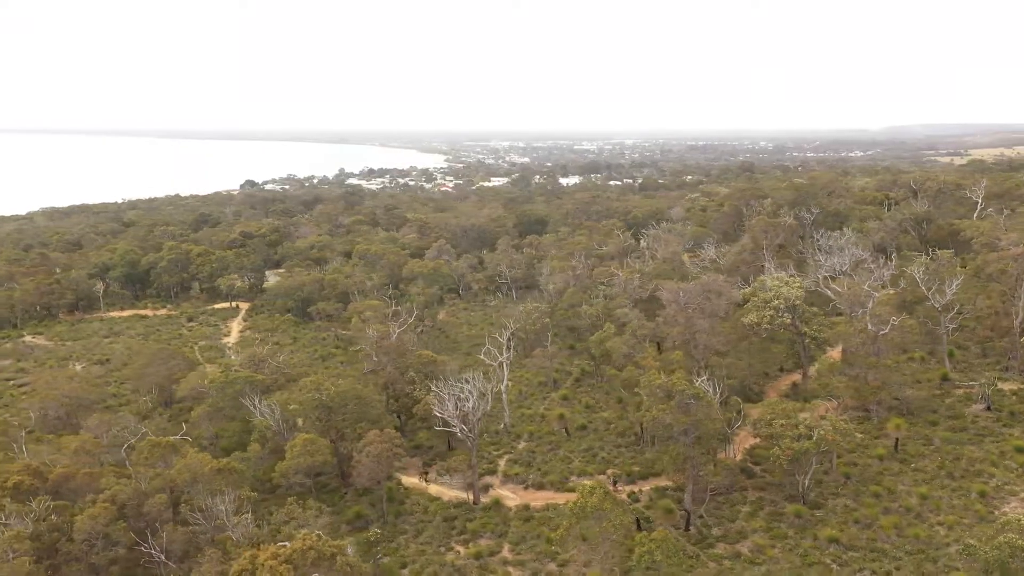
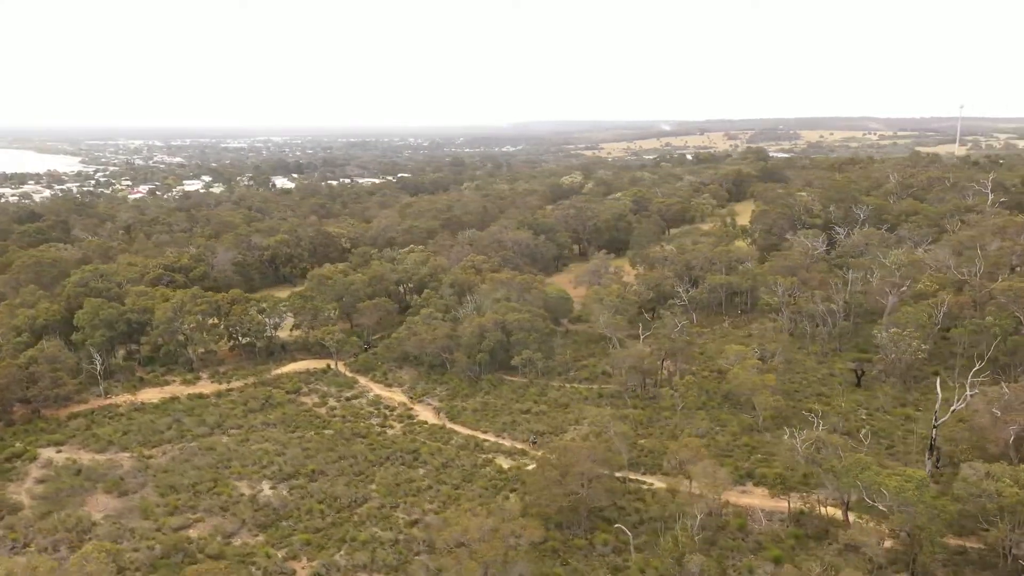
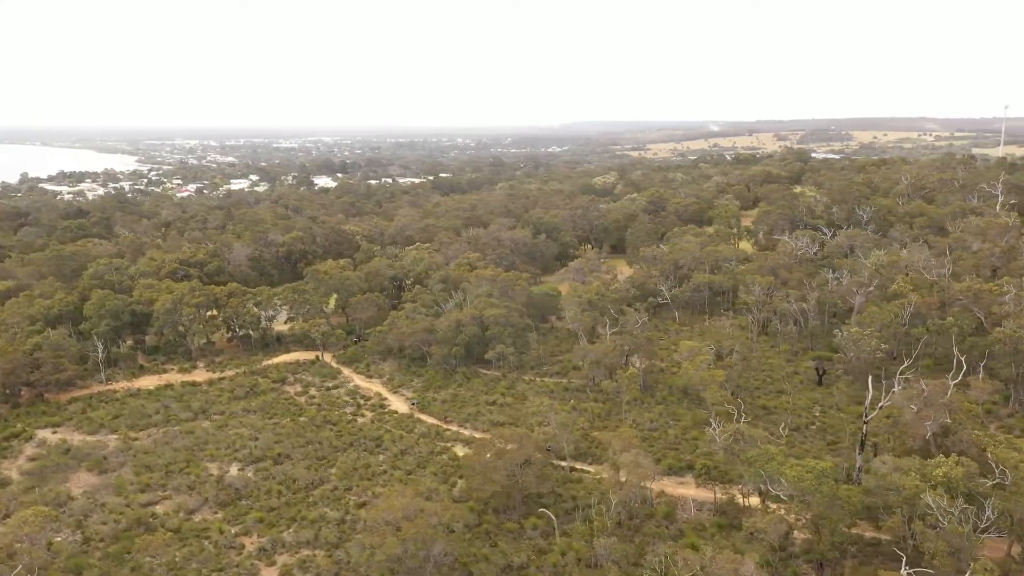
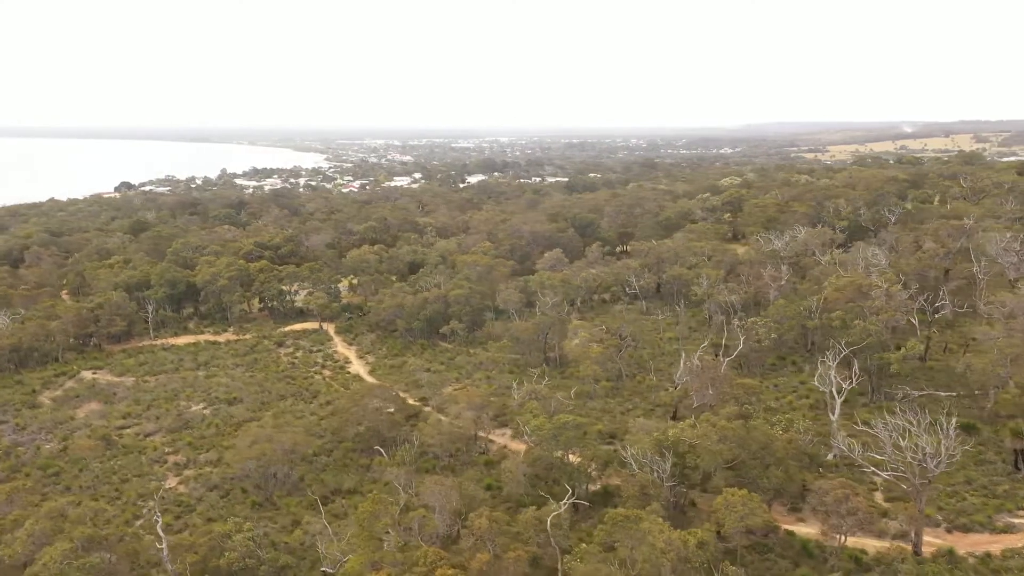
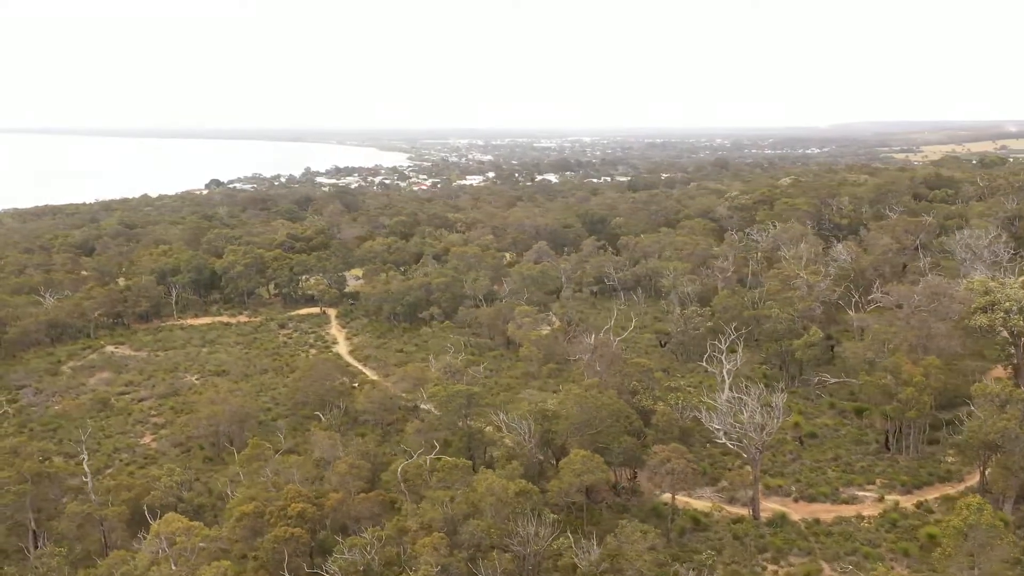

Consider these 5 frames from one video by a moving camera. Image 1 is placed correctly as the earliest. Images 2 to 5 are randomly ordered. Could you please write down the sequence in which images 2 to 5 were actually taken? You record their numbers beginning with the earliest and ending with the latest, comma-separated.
5, 4, 3, 2
